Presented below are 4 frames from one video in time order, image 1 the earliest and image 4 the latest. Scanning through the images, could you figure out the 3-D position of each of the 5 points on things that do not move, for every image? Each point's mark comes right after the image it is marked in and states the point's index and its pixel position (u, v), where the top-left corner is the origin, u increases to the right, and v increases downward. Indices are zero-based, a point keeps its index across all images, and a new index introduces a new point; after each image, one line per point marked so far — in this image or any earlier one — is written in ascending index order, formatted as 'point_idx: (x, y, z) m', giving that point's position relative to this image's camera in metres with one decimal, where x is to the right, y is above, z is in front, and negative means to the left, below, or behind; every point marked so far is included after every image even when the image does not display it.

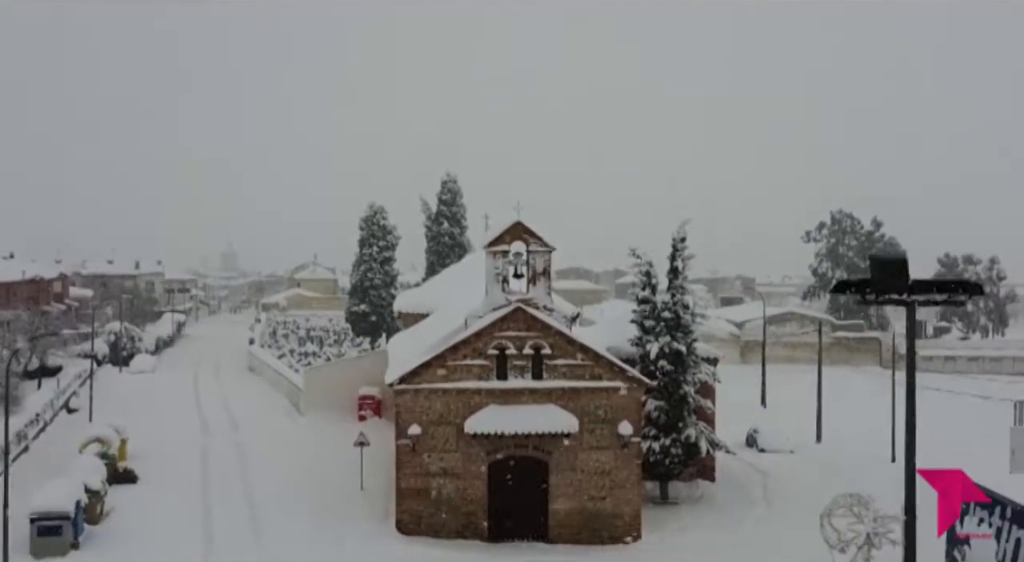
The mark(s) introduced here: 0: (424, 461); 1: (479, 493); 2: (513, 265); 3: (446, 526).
0: (-1.7, -3.5, +18.4) m
1: (-0.6, -4.2, +18.7) m
2: (0.0, +0.1, +20.0) m
3: (-1.3, -4.9, +18.6) m
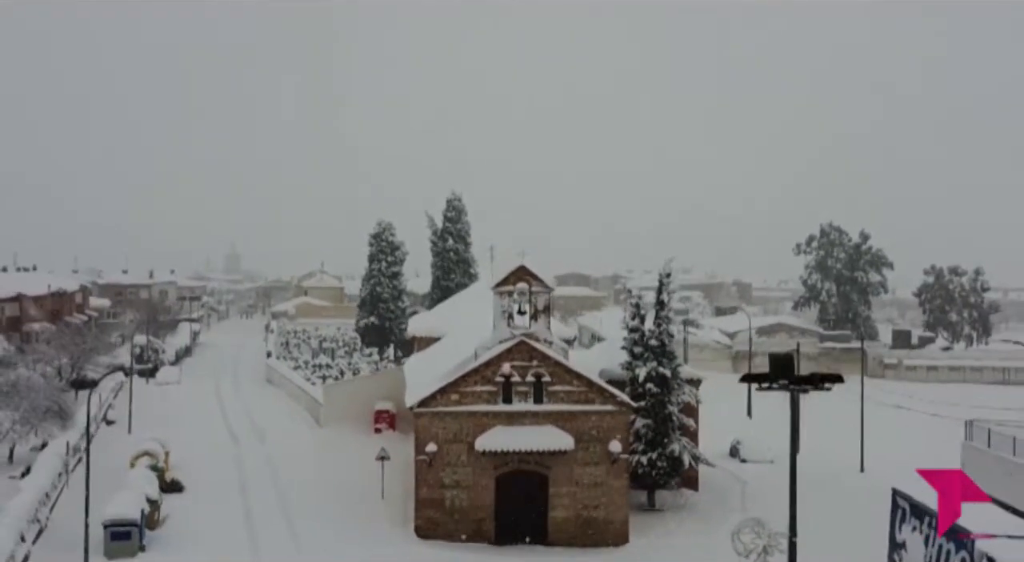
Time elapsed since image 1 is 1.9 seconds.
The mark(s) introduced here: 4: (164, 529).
0: (-1.6, -4.2, +20.7) m
1: (-0.6, -5.0, +21.0) m
2: (+0.1, -0.6, +22.3) m
3: (-1.2, -5.6, +20.9) m
4: (-7.0, -5.1, +19.2) m
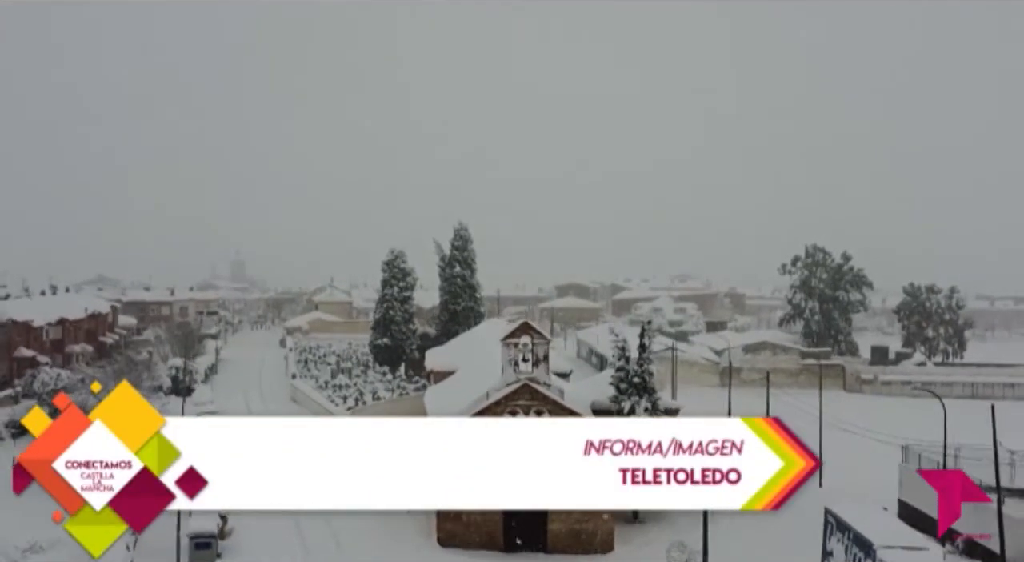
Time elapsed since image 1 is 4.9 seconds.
0: (-1.5, -5.5, +24.5) m
1: (-0.4, -6.2, +24.8) m
2: (+0.3, -1.9, +26.1) m
3: (-1.0, -6.8, +24.8) m
4: (-6.9, -6.4, +23.1) m
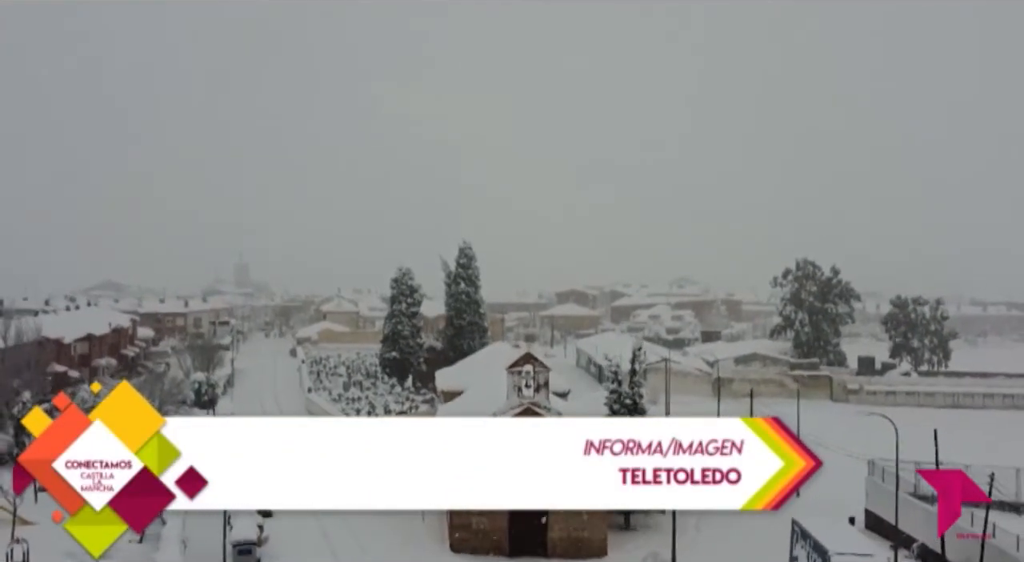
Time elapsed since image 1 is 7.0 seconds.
0: (-1.4, -6.4, +27.3) m
1: (-0.3, -7.1, +27.6) m
2: (+0.4, -2.8, +28.9) m
3: (-0.9, -7.8, +27.5) m
4: (-6.8, -7.3, +25.9) m
